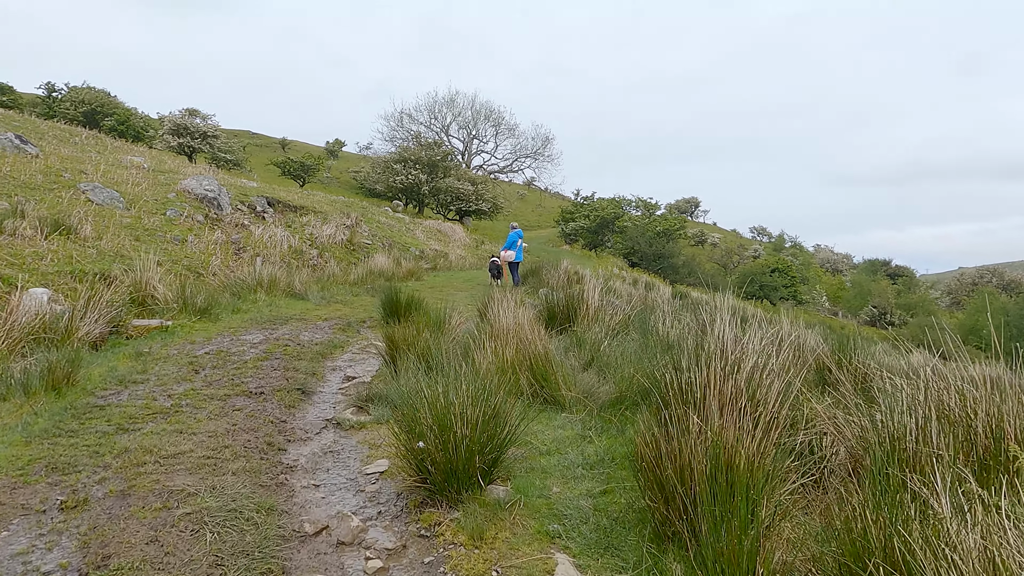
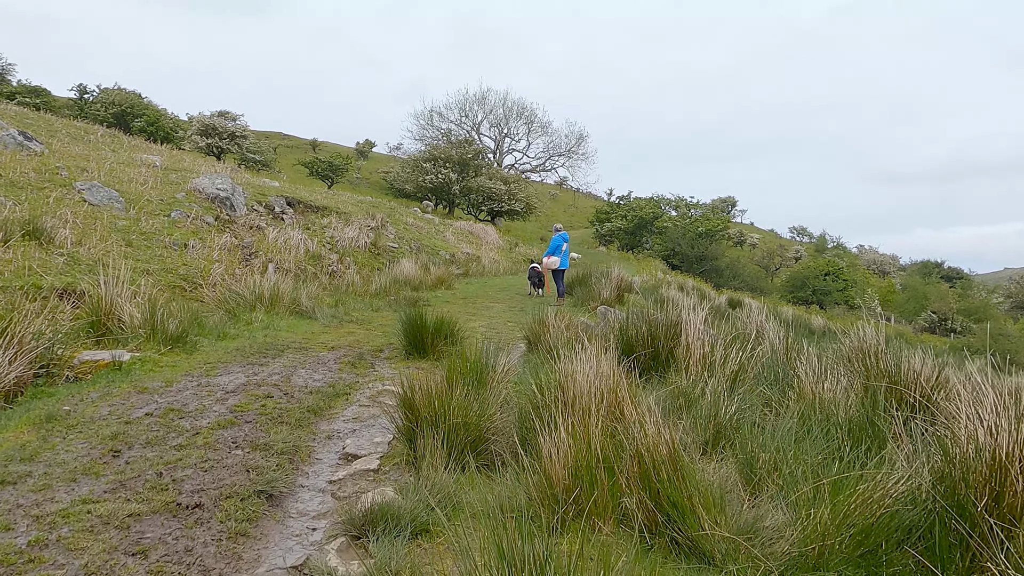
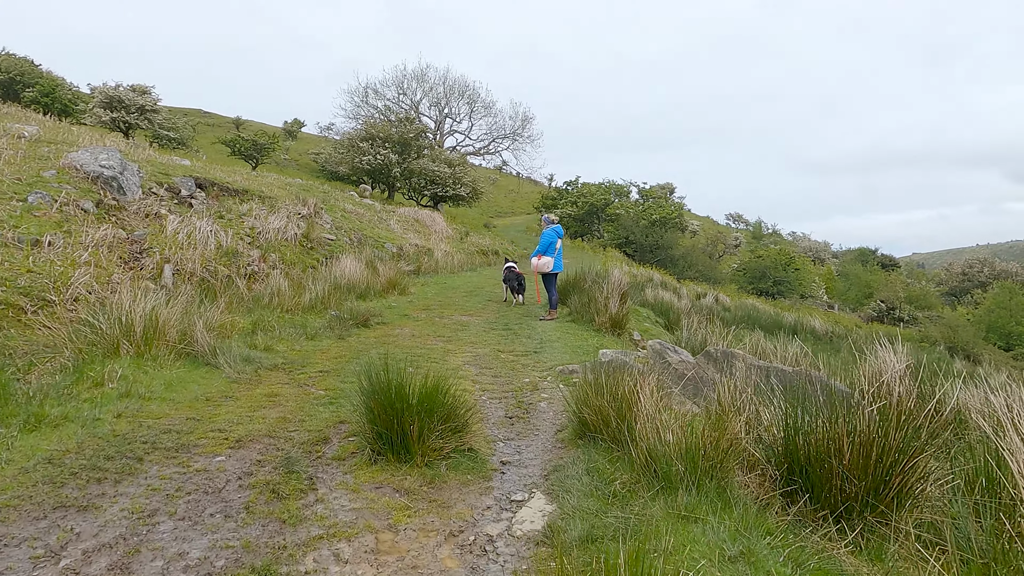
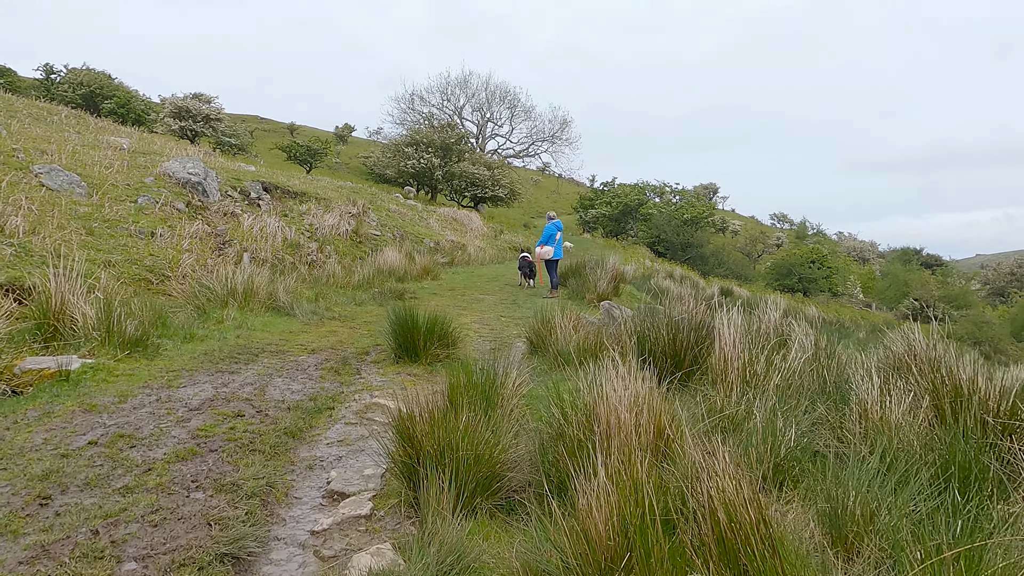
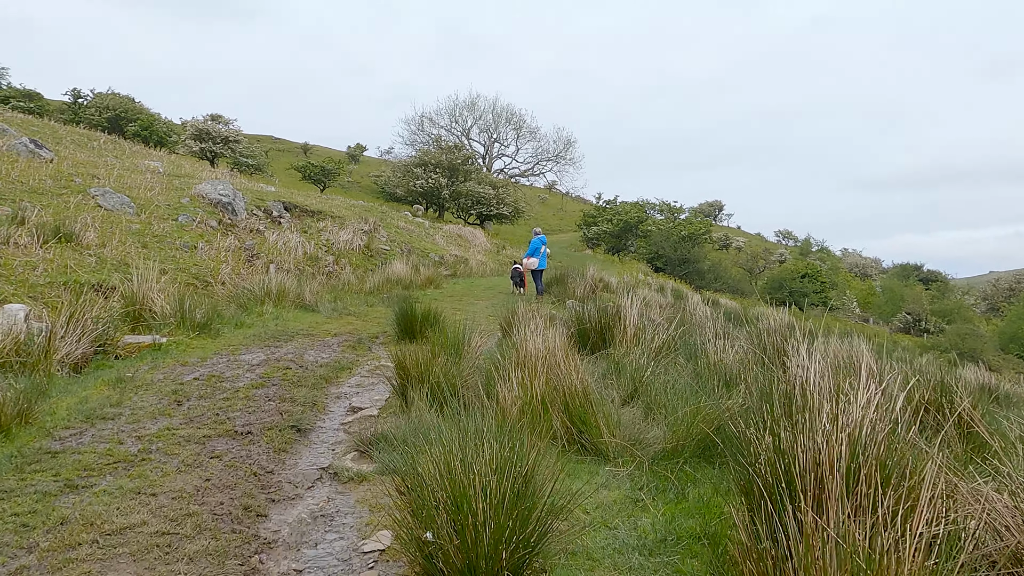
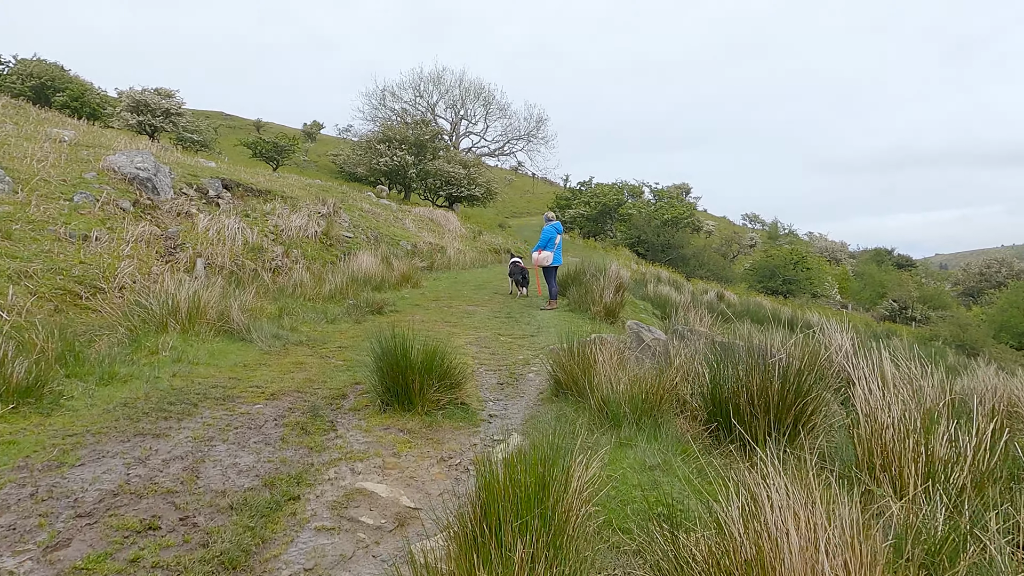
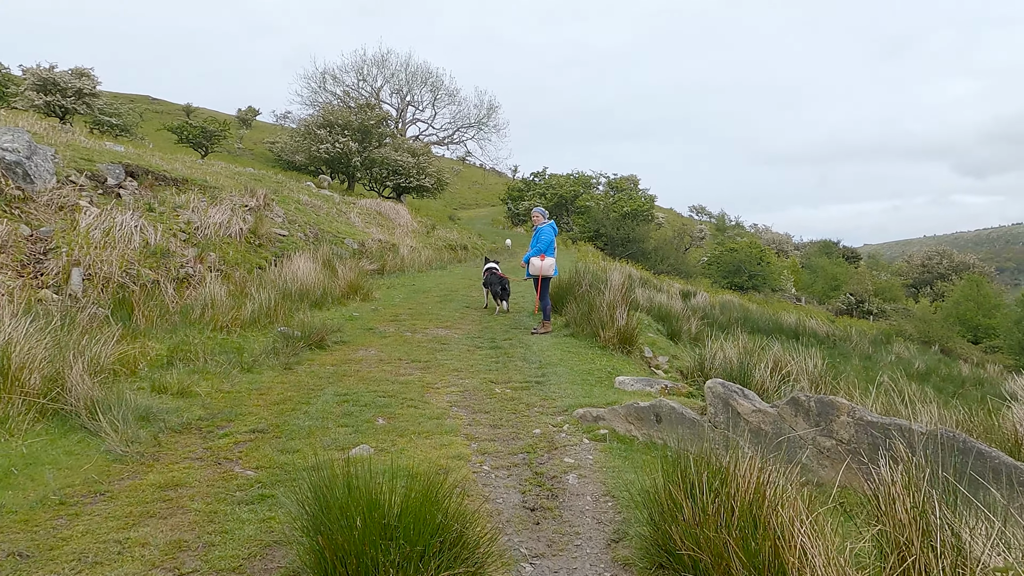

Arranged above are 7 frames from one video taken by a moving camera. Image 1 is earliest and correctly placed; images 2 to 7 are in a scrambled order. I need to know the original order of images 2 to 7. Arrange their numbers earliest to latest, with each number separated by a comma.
5, 2, 4, 6, 3, 7
